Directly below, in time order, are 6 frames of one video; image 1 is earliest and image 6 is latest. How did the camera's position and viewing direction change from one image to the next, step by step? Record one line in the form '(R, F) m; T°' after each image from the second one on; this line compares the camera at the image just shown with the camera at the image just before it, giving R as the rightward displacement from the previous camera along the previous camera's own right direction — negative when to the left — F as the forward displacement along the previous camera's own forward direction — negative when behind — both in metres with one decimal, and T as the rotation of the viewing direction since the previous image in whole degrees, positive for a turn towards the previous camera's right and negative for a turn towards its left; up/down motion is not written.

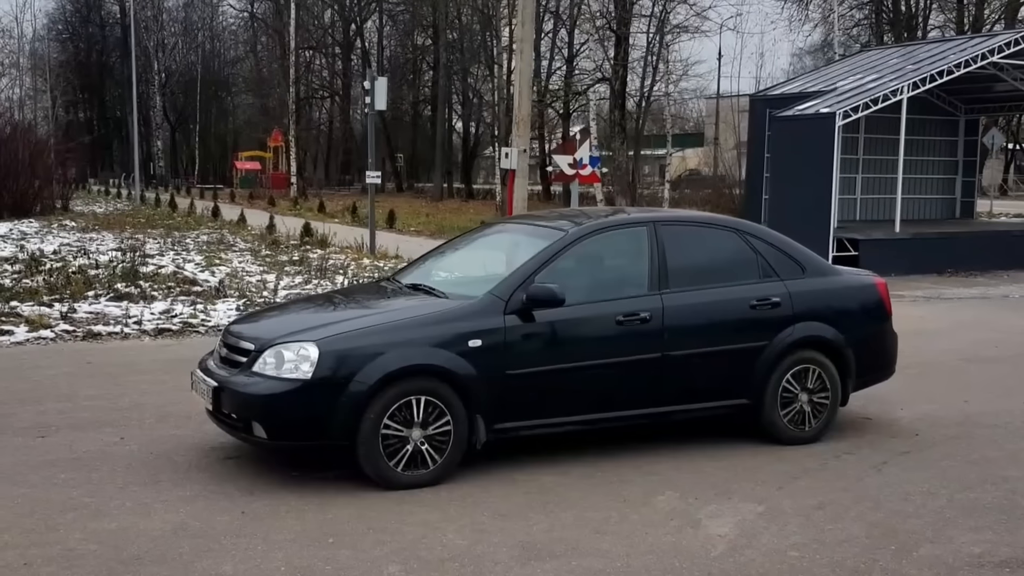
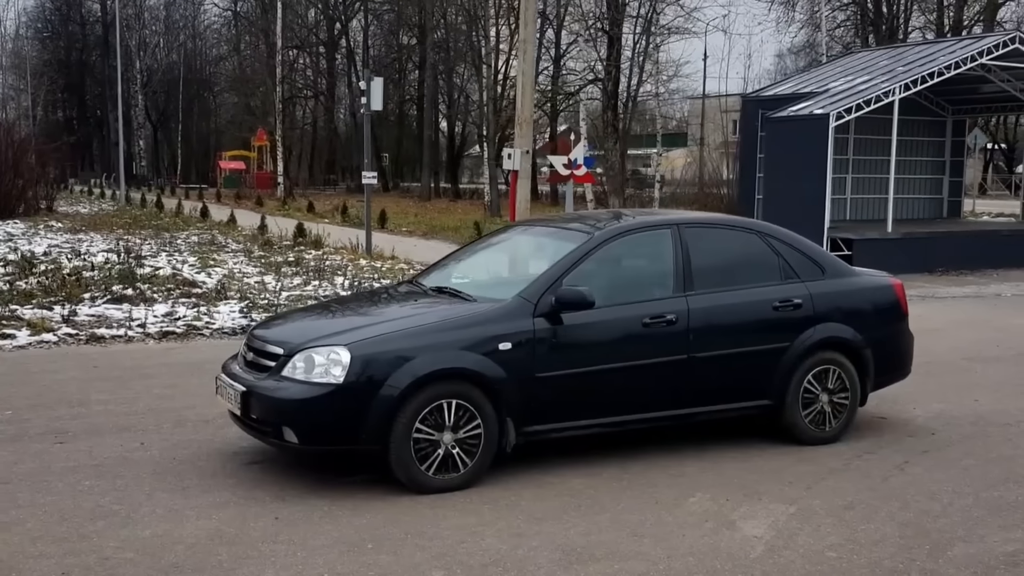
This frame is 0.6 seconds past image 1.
(-0.2, 0.0) m; +1°
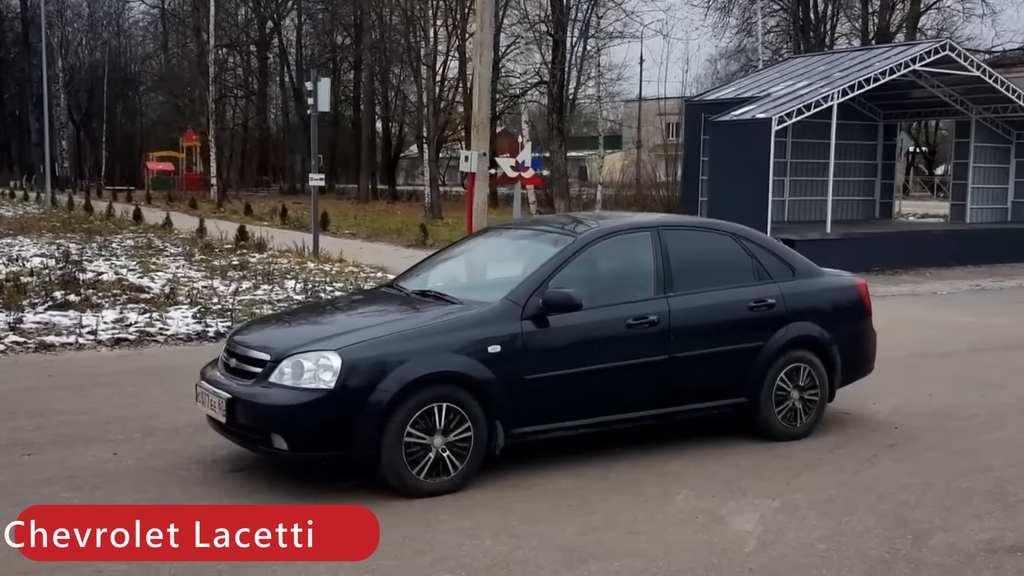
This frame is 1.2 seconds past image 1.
(-0.3, -0.1) m; +4°
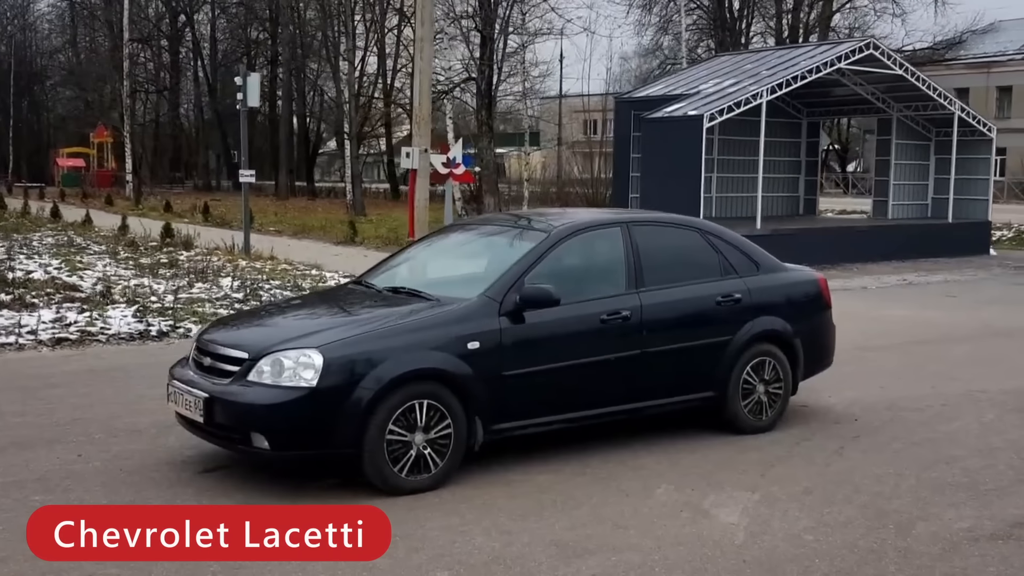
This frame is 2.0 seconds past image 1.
(-0.3, +0.1) m; +4°
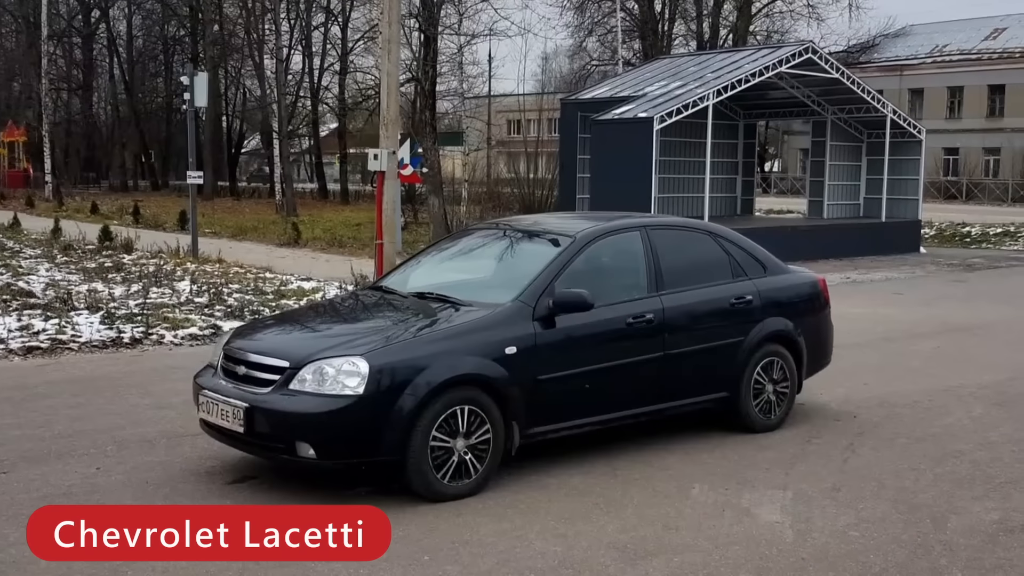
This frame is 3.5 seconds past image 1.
(-0.6, 0.0) m; +4°
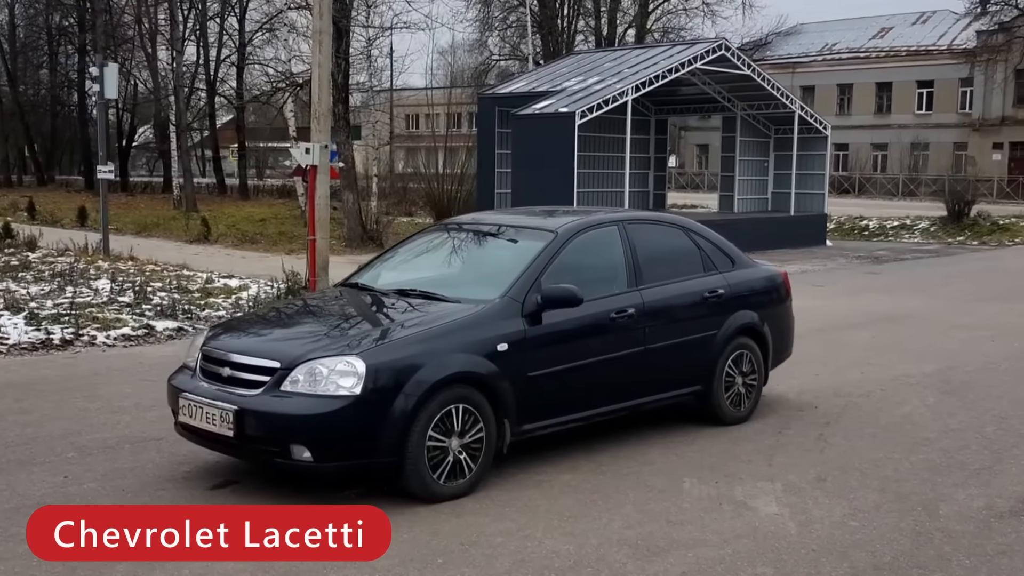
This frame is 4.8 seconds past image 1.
(-0.5, +0.1) m; +5°
